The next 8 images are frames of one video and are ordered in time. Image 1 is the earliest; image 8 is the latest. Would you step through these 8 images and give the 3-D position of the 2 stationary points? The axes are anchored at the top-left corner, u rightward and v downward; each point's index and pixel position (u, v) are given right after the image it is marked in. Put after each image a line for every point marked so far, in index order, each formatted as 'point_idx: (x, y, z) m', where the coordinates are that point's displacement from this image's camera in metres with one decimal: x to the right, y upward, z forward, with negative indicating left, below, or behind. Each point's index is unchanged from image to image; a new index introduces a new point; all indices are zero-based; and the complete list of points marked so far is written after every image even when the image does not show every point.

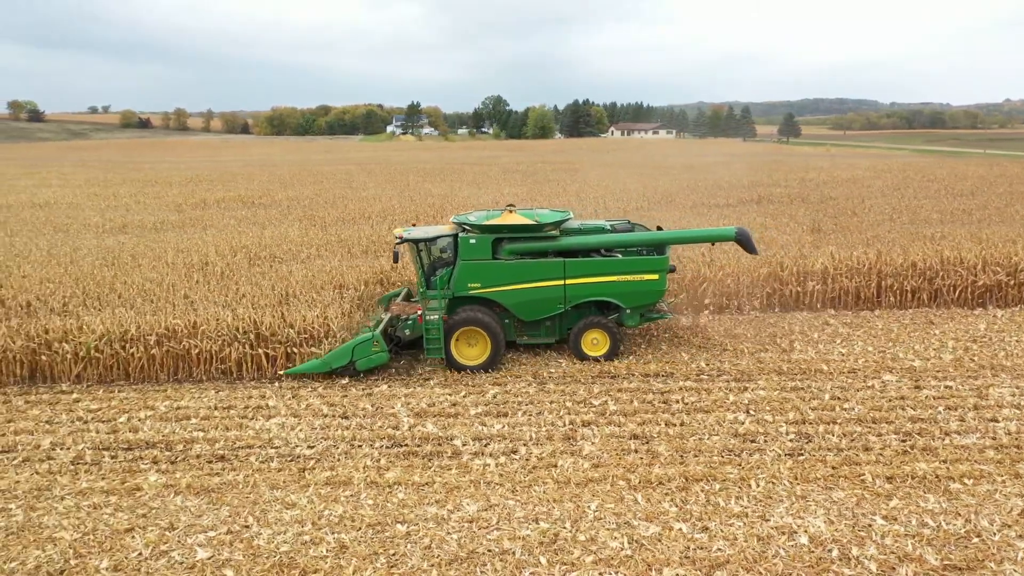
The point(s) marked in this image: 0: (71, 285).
0: (-5.4, 0.0, +8.4) m
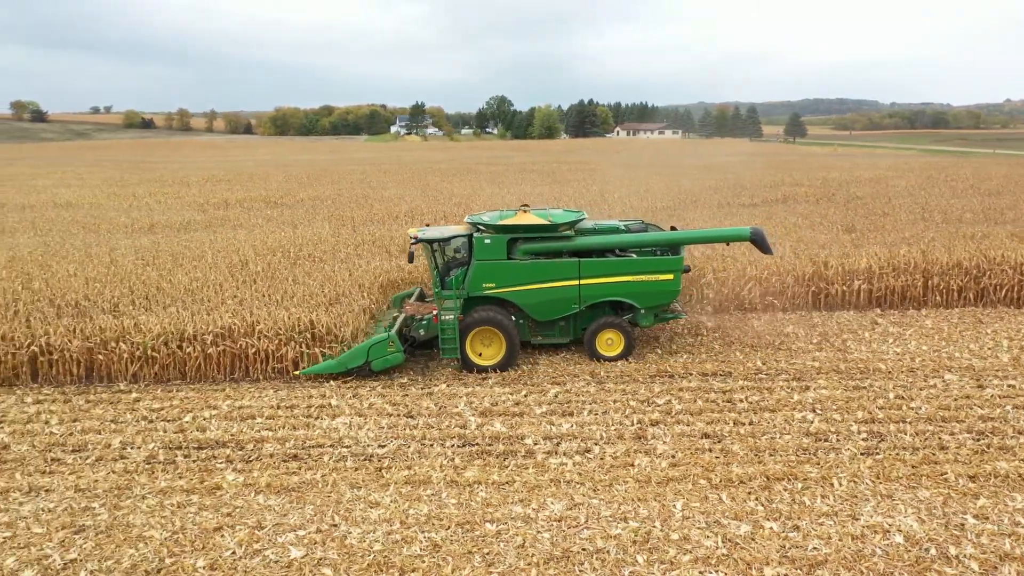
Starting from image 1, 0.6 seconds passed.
0: (-4.8, 0.0, +8.5) m
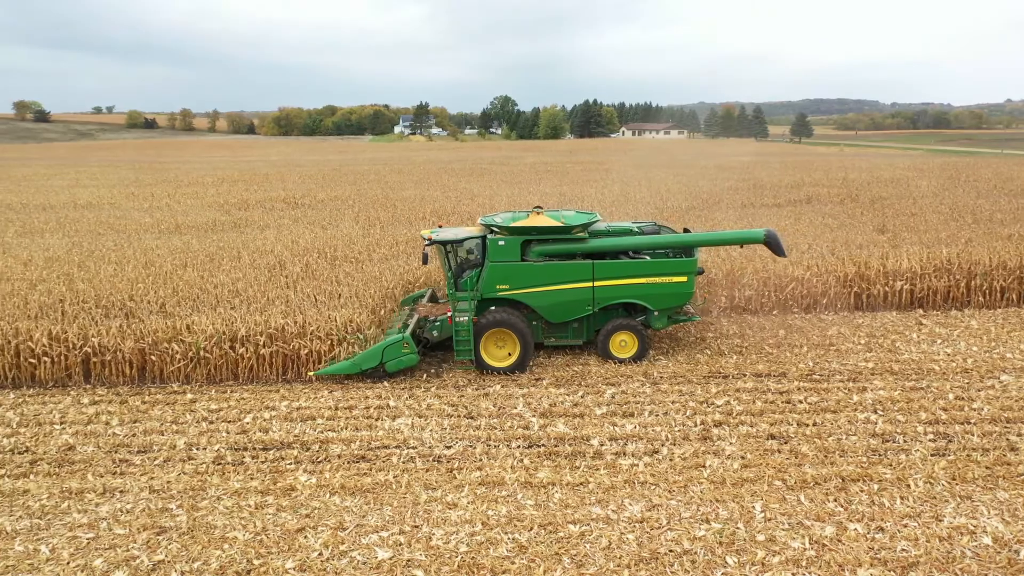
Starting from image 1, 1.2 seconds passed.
0: (-4.3, 0.0, +8.5) m
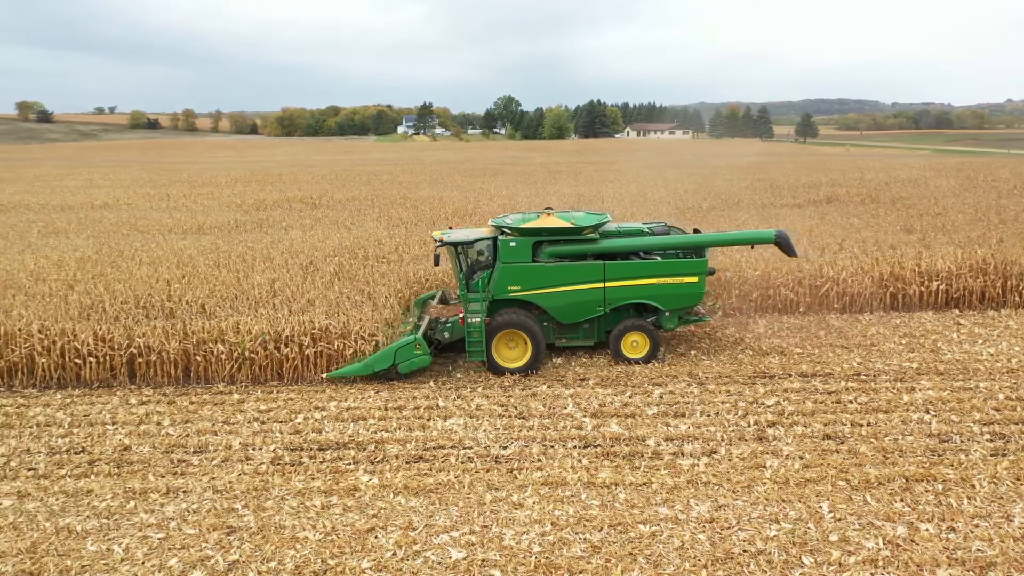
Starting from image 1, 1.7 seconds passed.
0: (-3.8, 0.0, +8.5) m
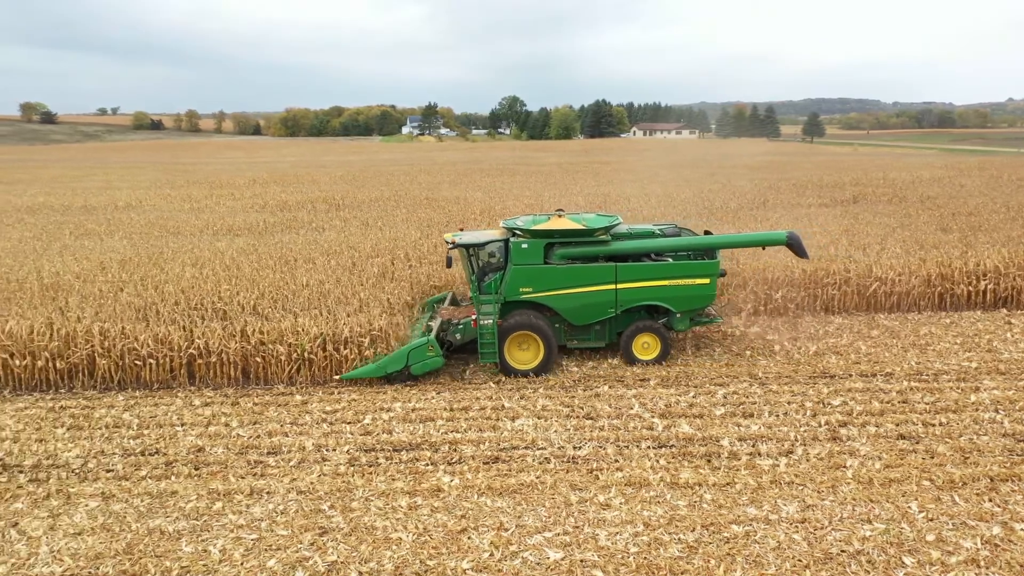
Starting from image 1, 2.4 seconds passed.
0: (-3.2, 0.0, +8.5) m
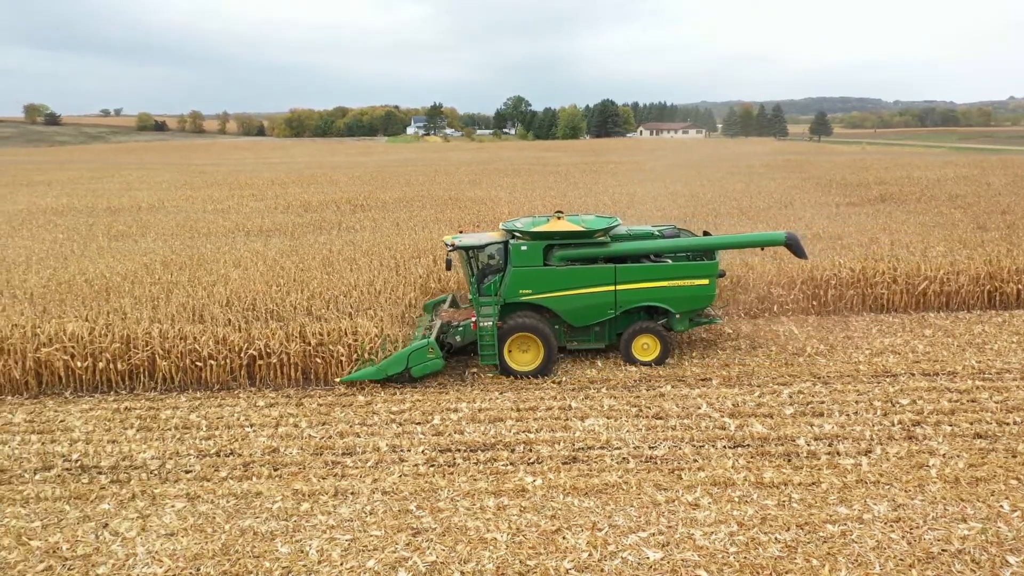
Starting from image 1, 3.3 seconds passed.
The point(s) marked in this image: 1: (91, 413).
0: (-2.6, 0.0, +8.5) m
1: (-3.9, -1.1, +6.4) m
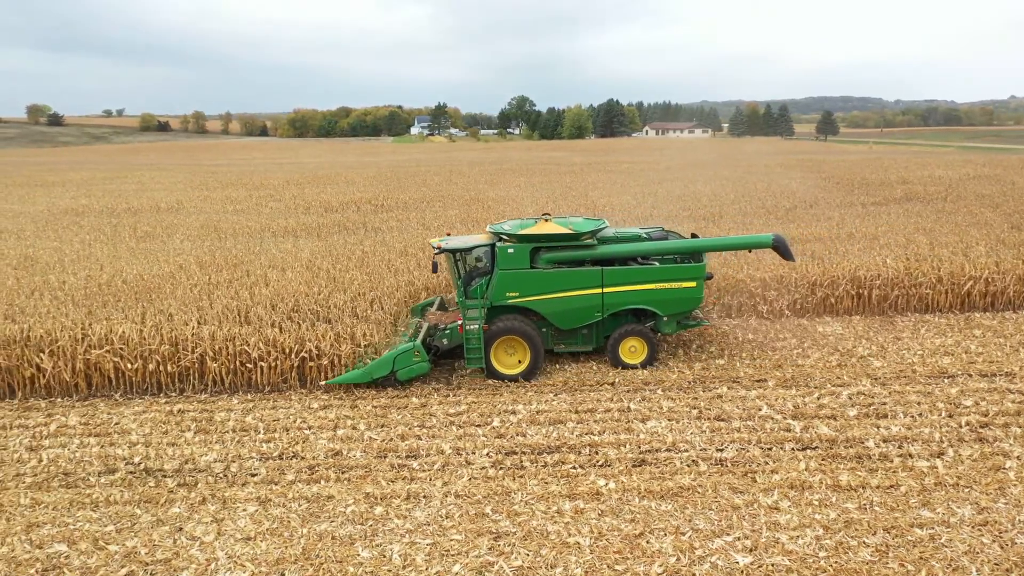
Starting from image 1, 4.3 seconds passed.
0: (-2.1, 0.0, +8.4) m
1: (-3.4, -1.2, +6.3) m
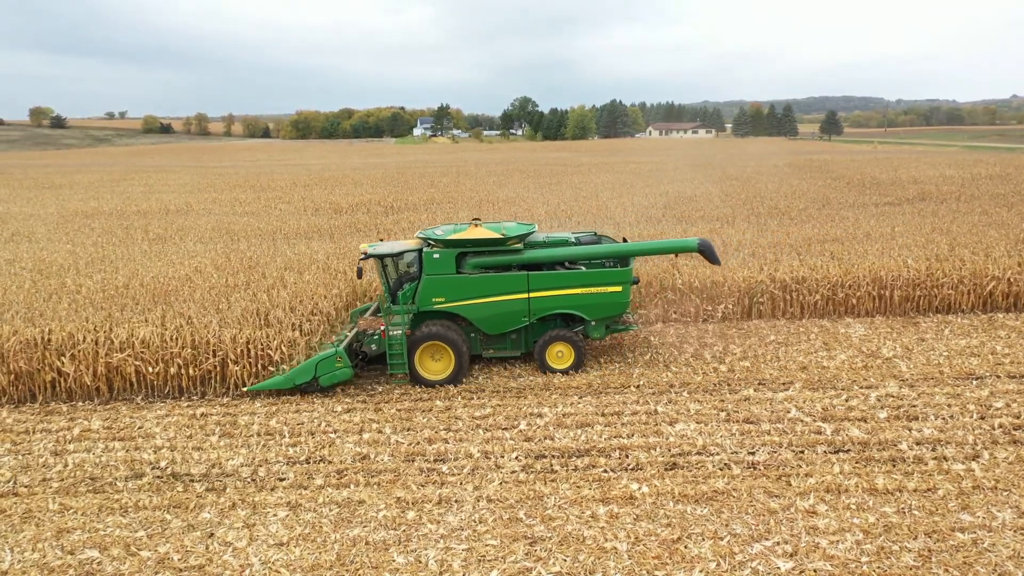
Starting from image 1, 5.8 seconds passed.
0: (-1.9, 0.0, +8.4) m
1: (-3.1, -1.2, +6.3) m
